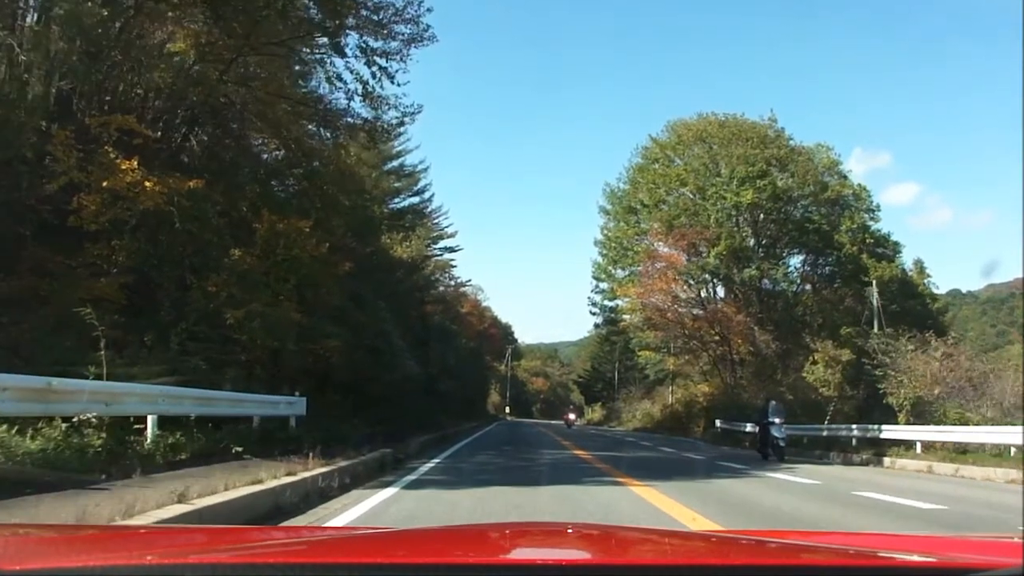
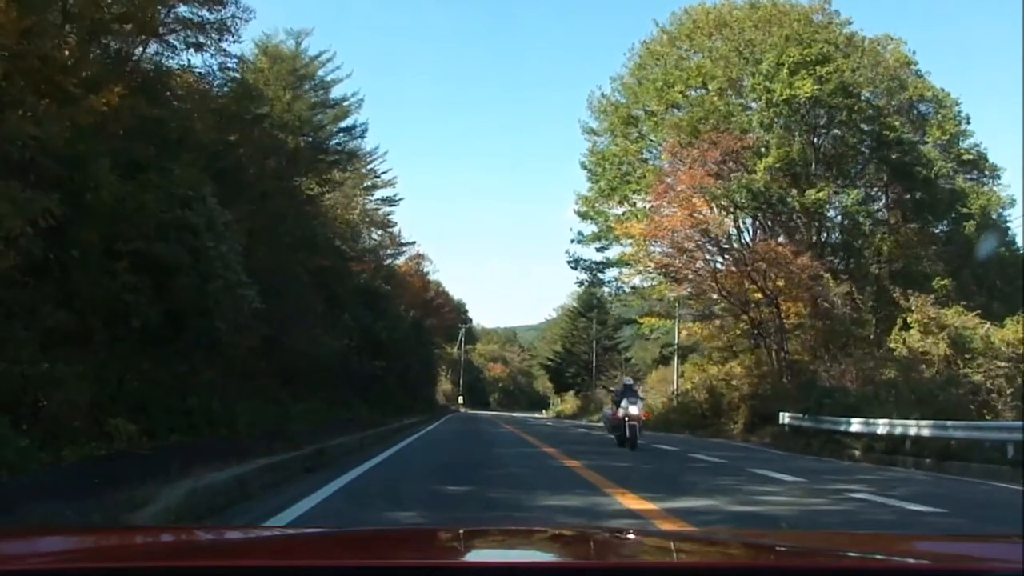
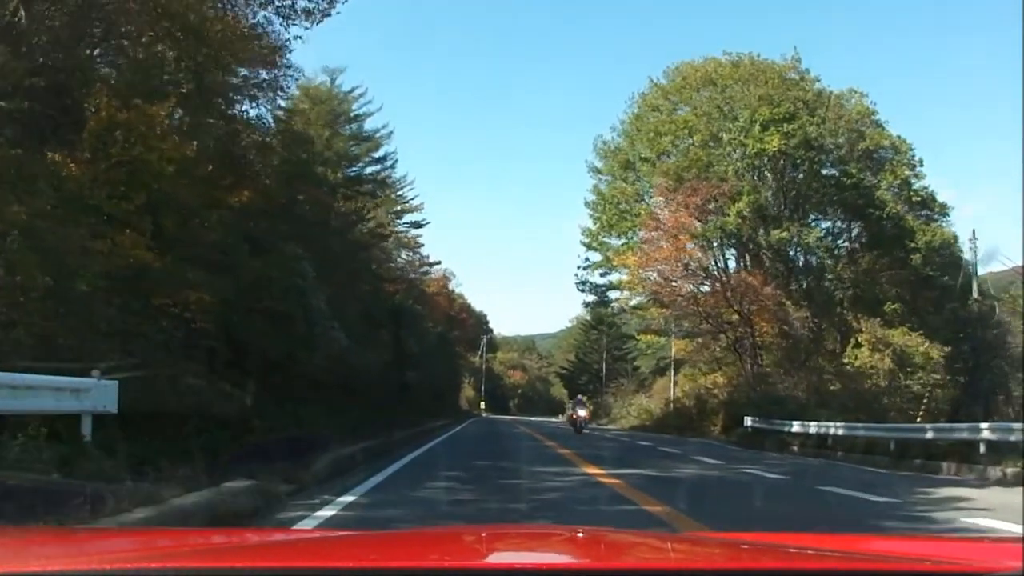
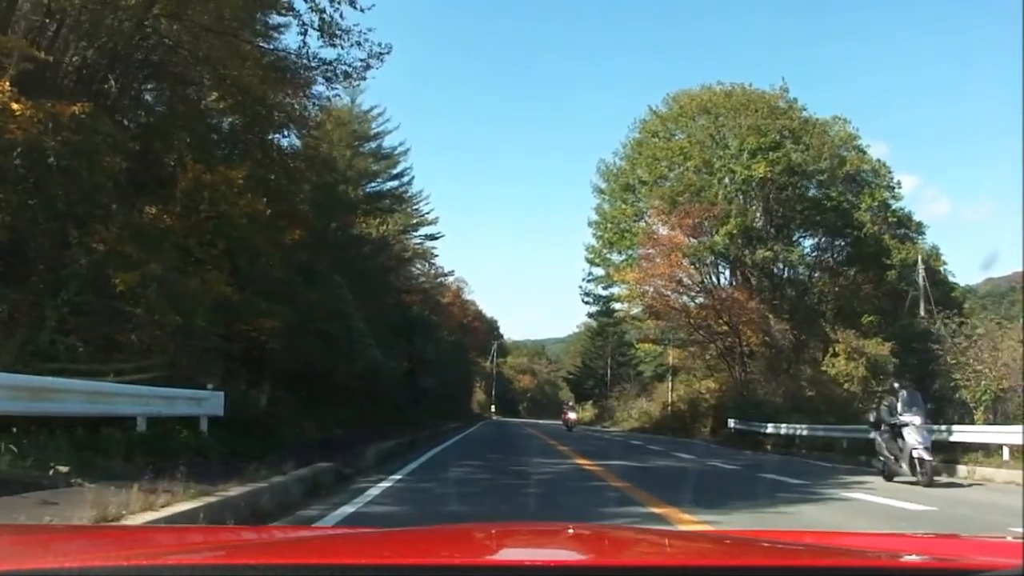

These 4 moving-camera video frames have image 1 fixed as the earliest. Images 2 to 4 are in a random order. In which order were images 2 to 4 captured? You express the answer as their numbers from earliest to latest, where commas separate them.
4, 3, 2
